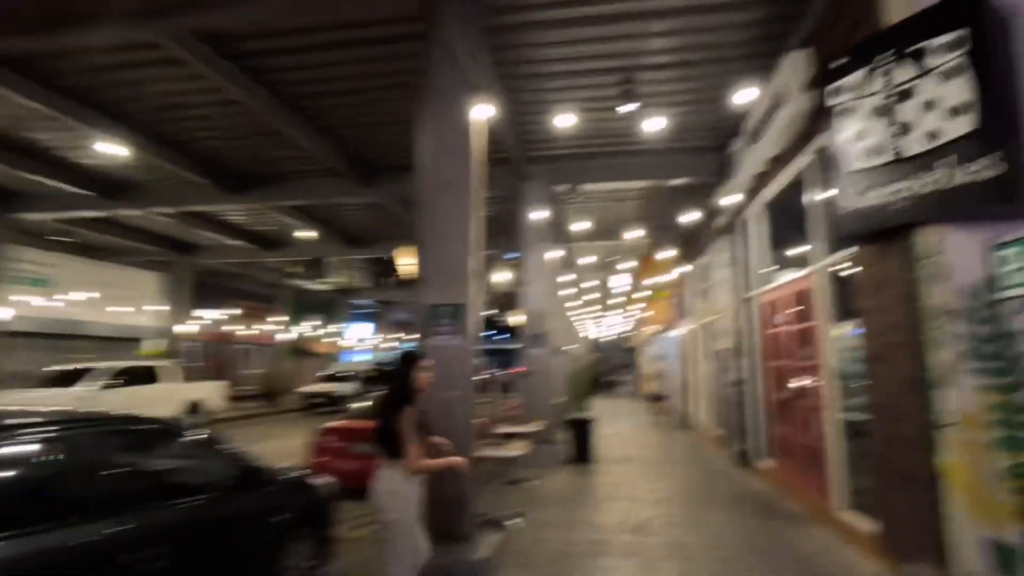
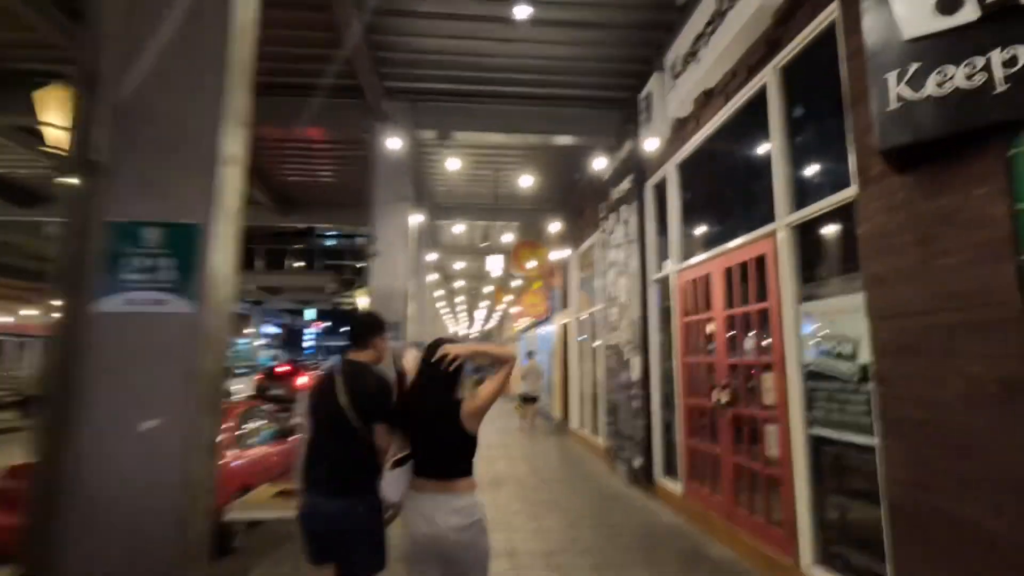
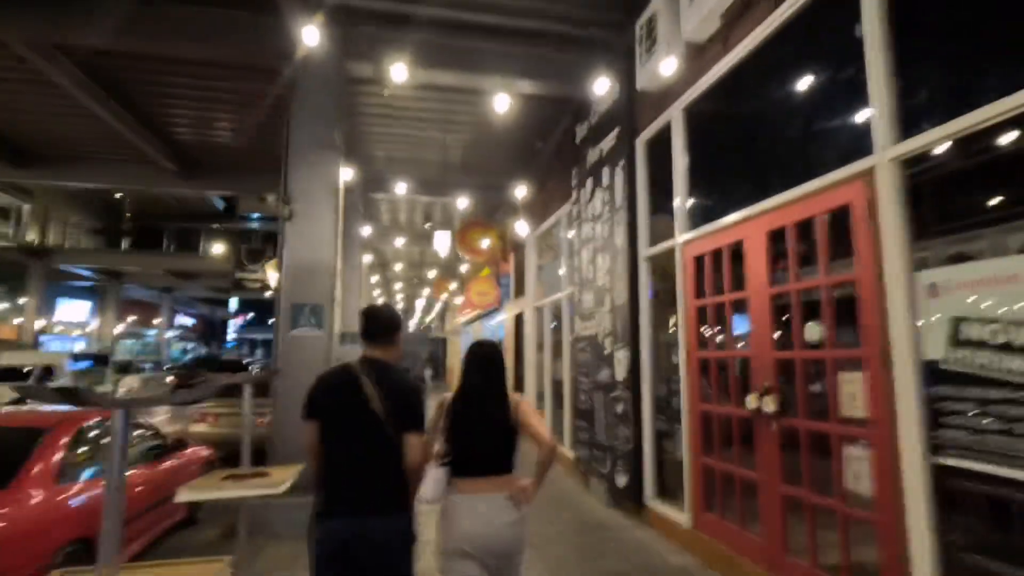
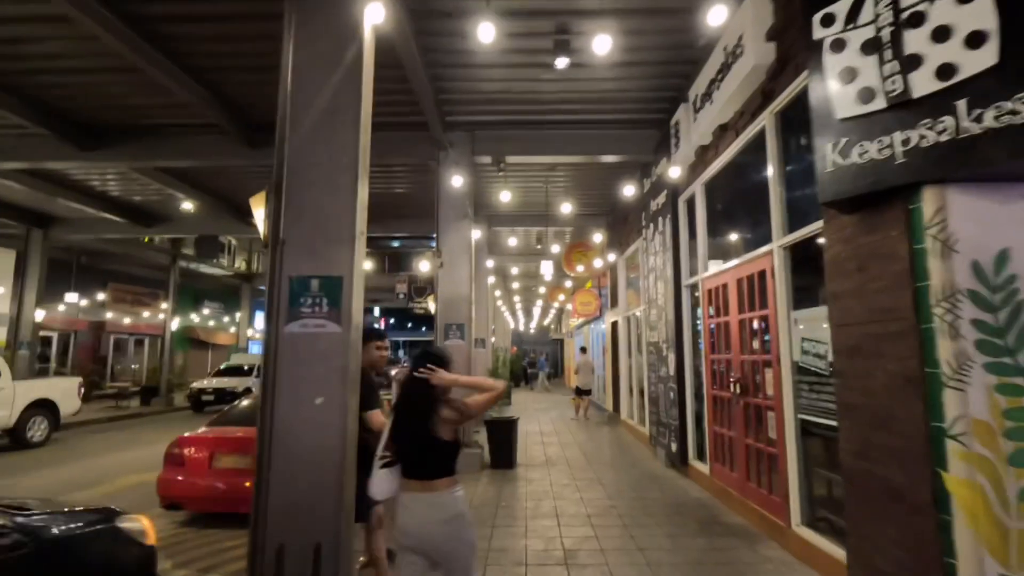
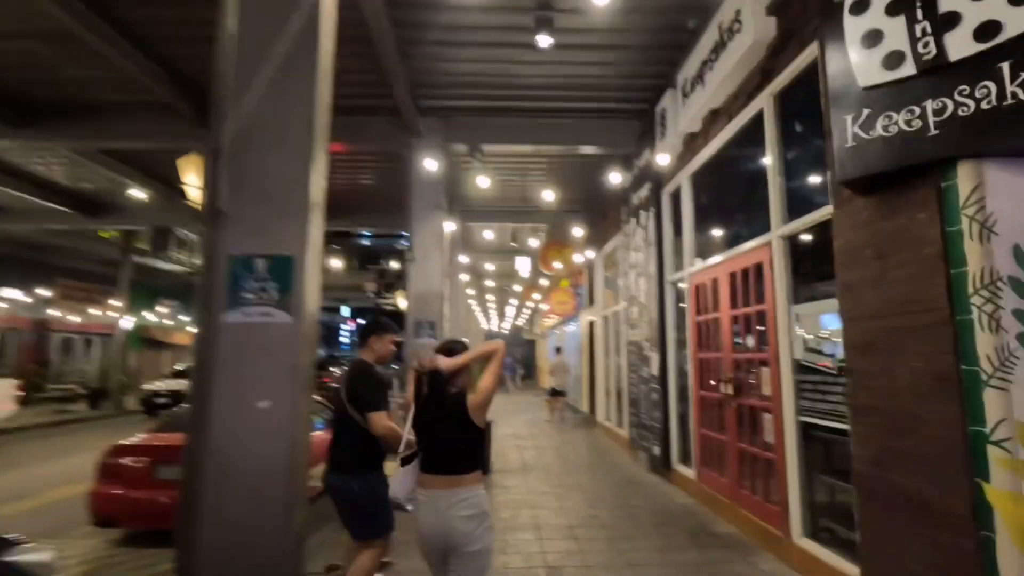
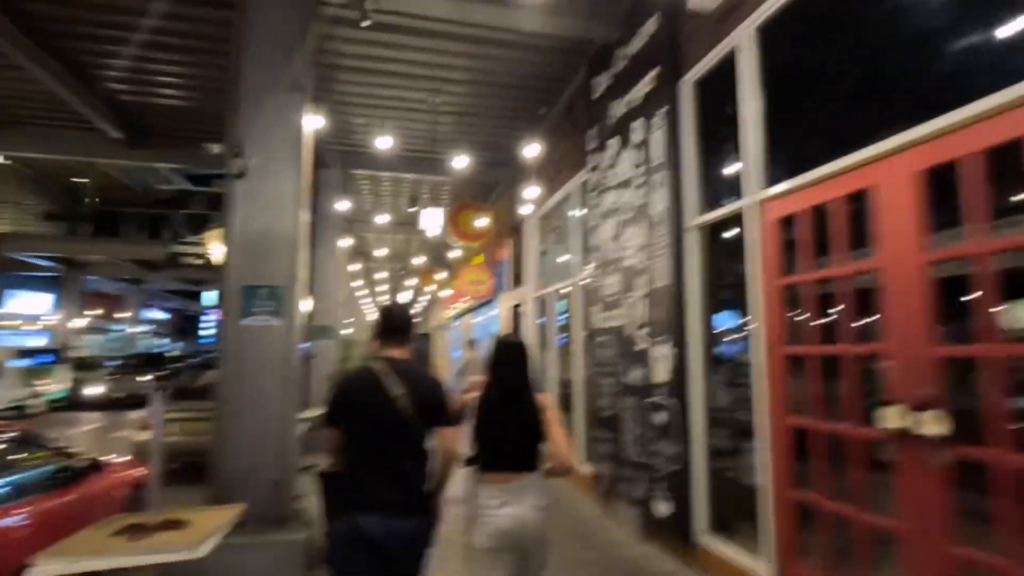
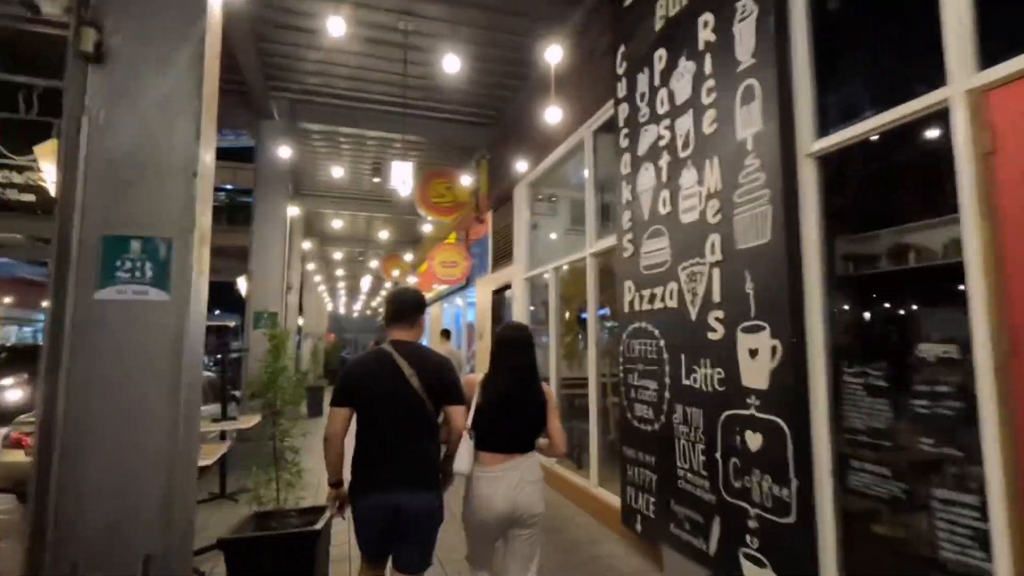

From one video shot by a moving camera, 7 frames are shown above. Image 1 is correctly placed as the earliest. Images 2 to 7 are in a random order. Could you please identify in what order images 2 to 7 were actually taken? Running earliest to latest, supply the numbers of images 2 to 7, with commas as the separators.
4, 5, 2, 3, 6, 7
